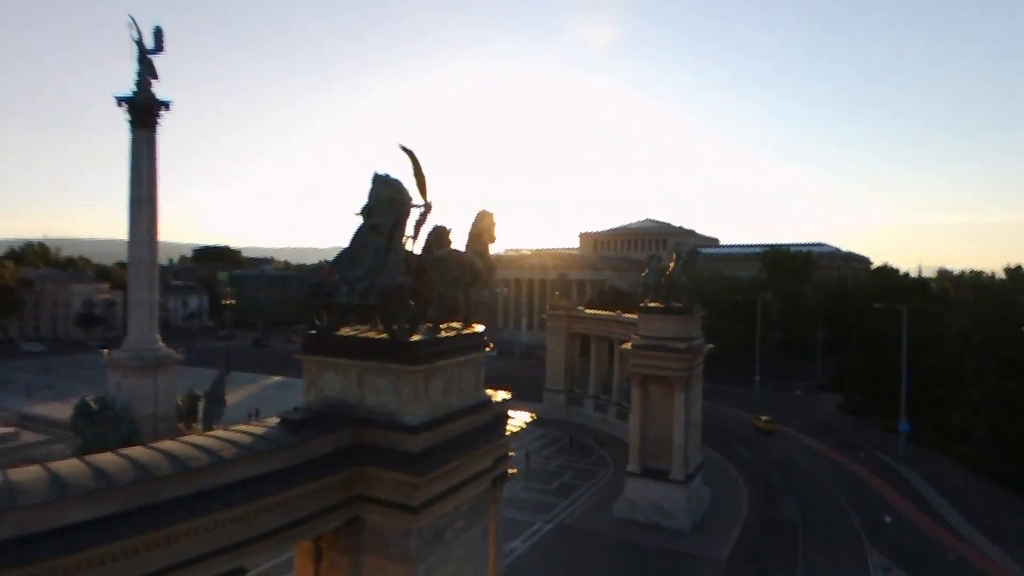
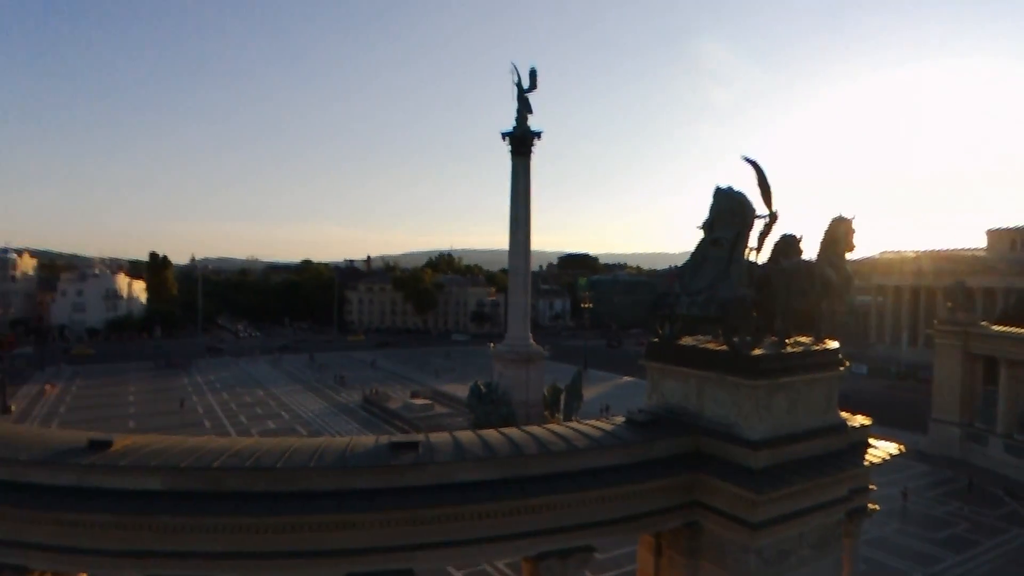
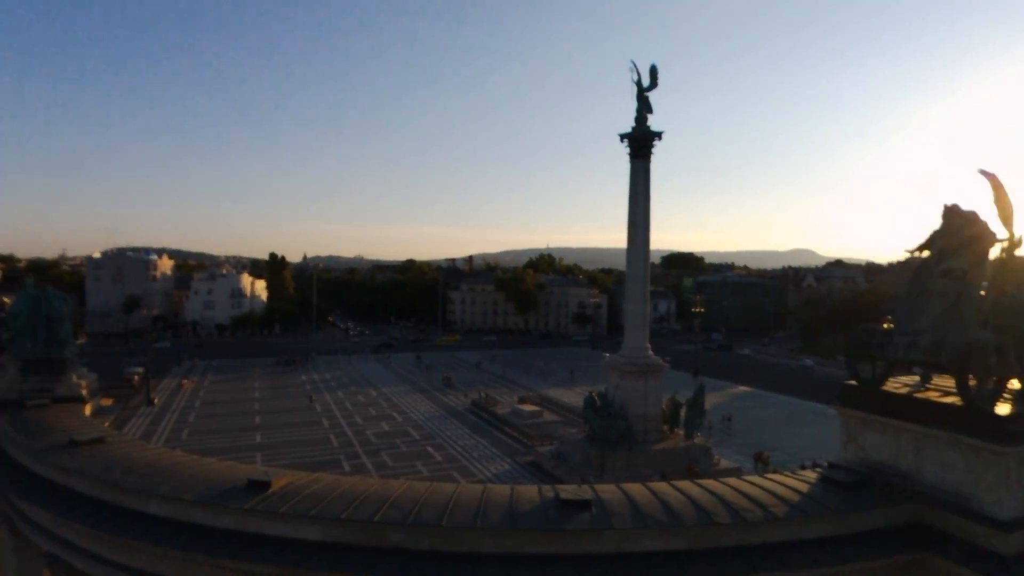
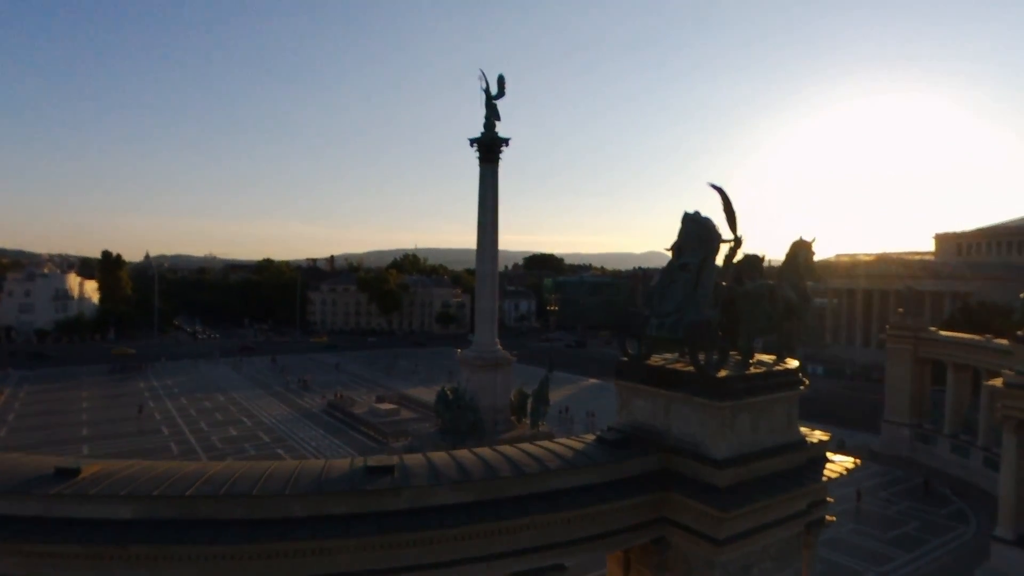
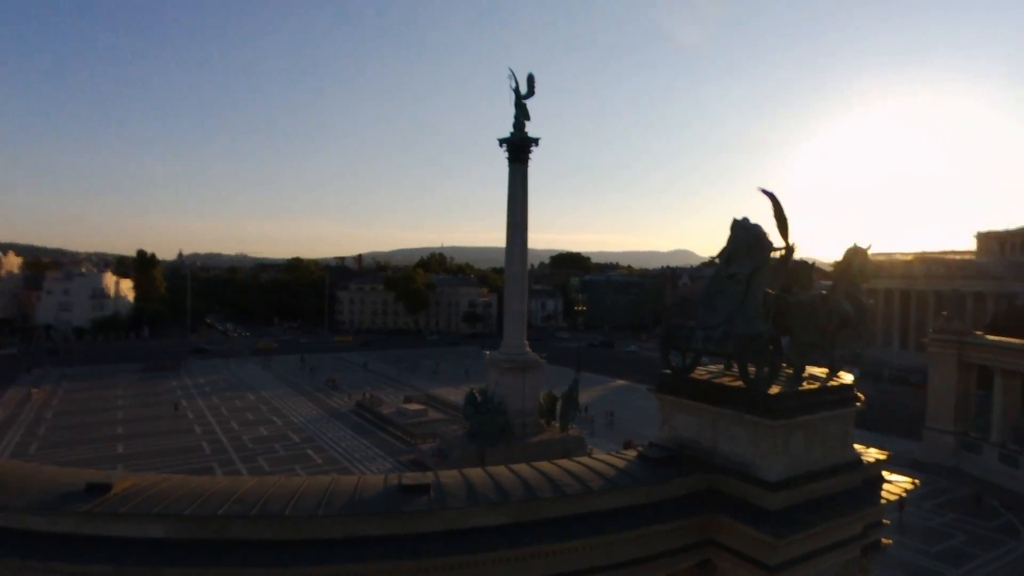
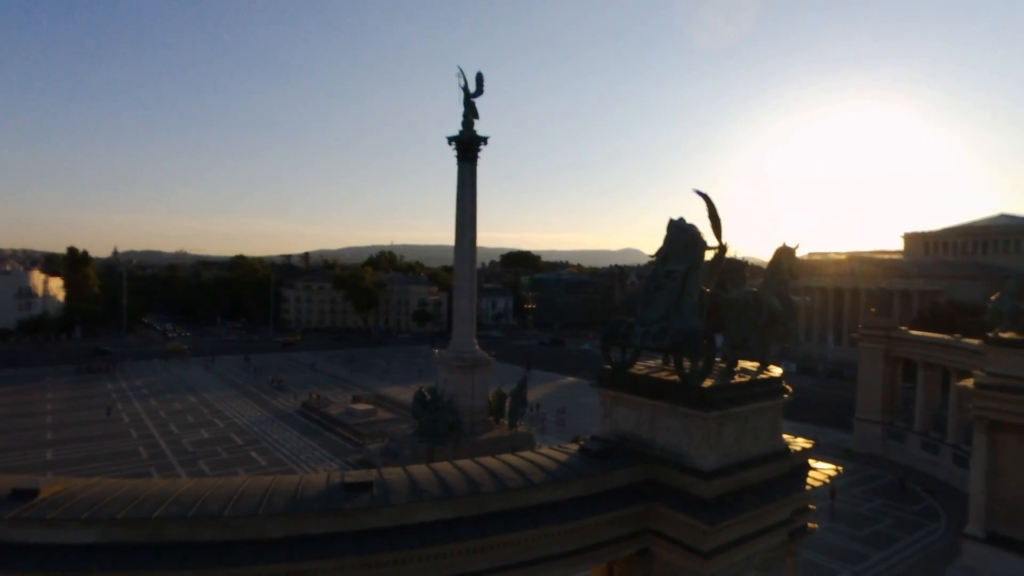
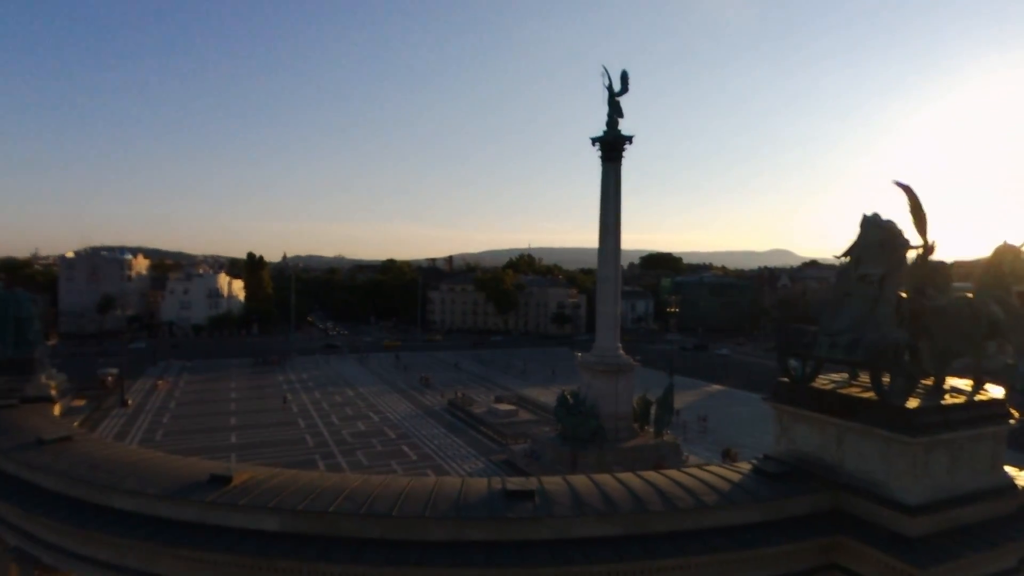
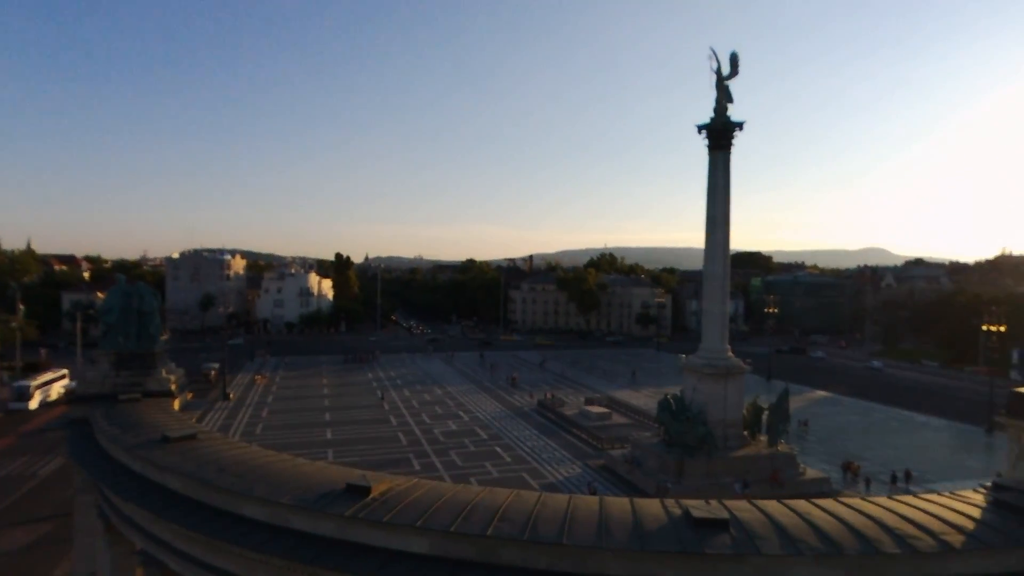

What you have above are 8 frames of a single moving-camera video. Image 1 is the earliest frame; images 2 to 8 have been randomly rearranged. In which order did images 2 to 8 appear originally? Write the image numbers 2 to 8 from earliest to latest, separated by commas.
2, 4, 6, 5, 7, 3, 8
